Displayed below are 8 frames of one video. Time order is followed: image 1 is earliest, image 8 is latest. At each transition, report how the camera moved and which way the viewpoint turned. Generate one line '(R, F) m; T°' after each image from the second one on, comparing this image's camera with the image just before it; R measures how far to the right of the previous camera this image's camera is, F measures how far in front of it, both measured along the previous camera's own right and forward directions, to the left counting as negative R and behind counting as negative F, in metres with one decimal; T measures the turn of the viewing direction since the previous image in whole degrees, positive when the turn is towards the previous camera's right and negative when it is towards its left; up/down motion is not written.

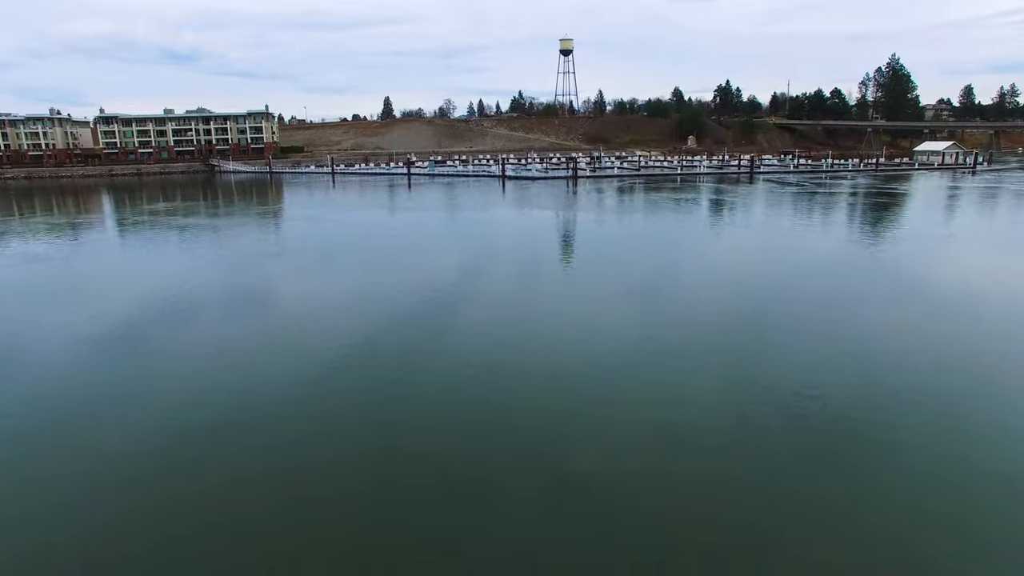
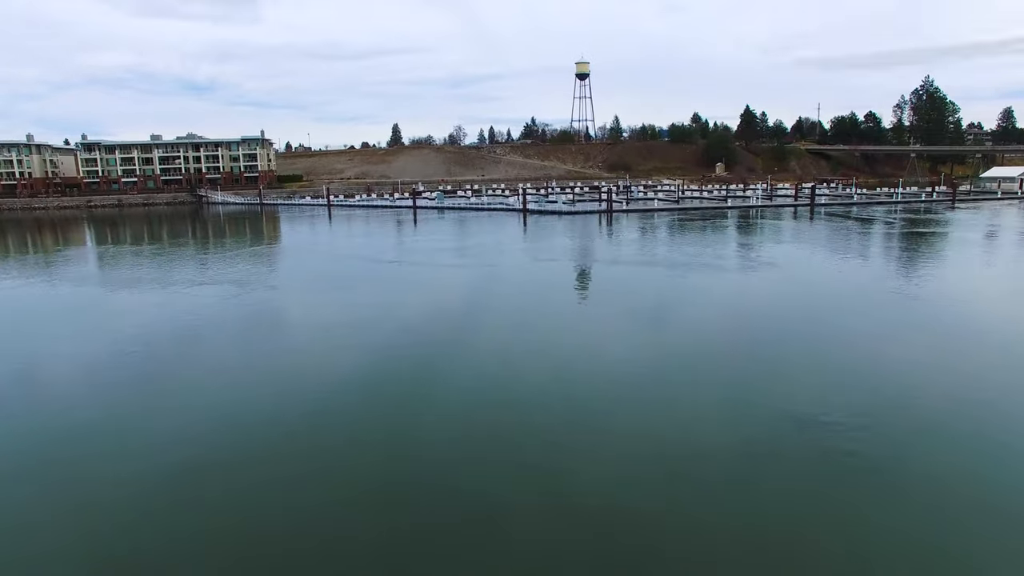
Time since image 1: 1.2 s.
(-0.2, +2.1) m; -1°
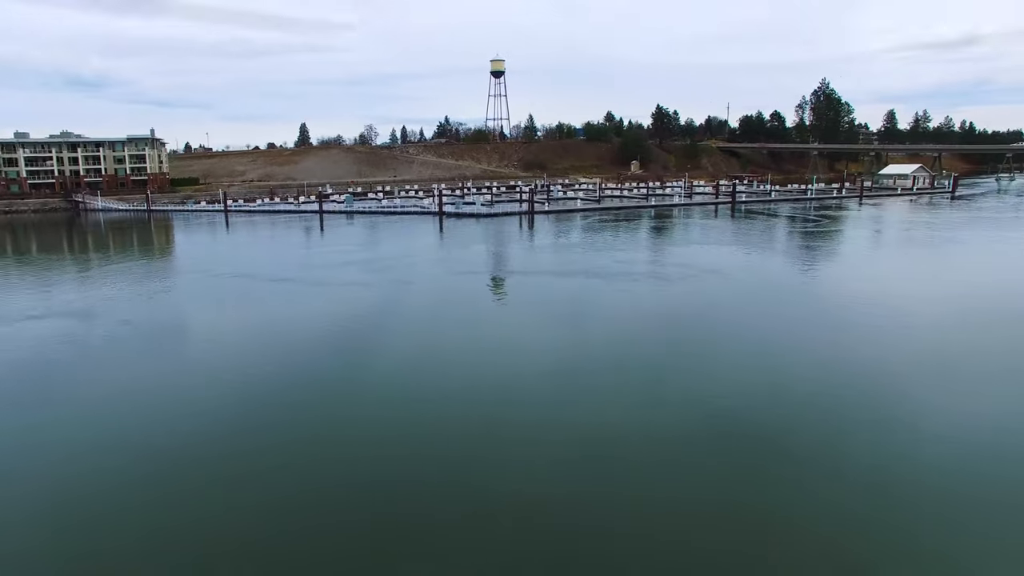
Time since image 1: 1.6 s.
(+0.1, +0.6) m; +7°
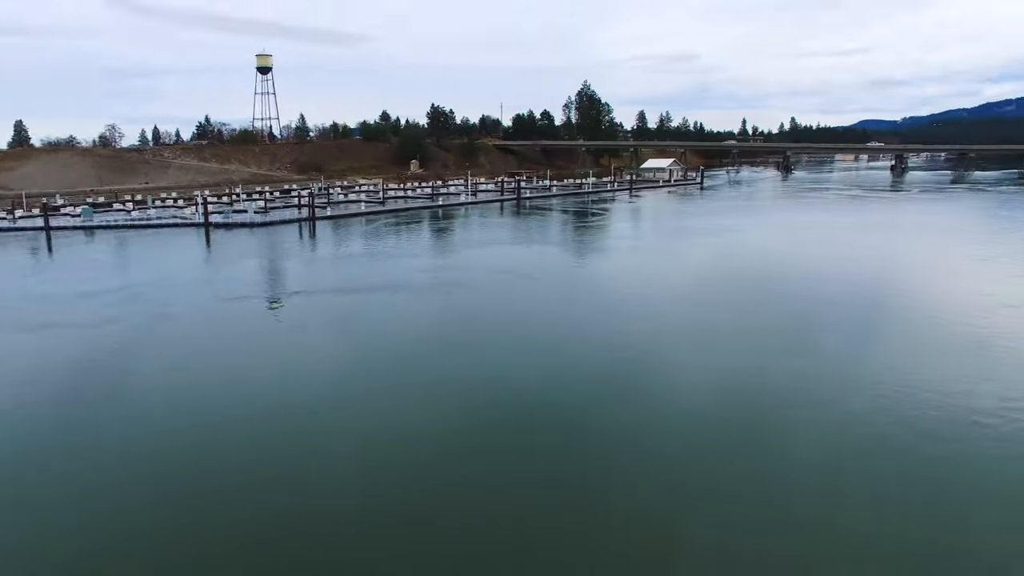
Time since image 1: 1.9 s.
(+0.2, +0.2) m; +18°
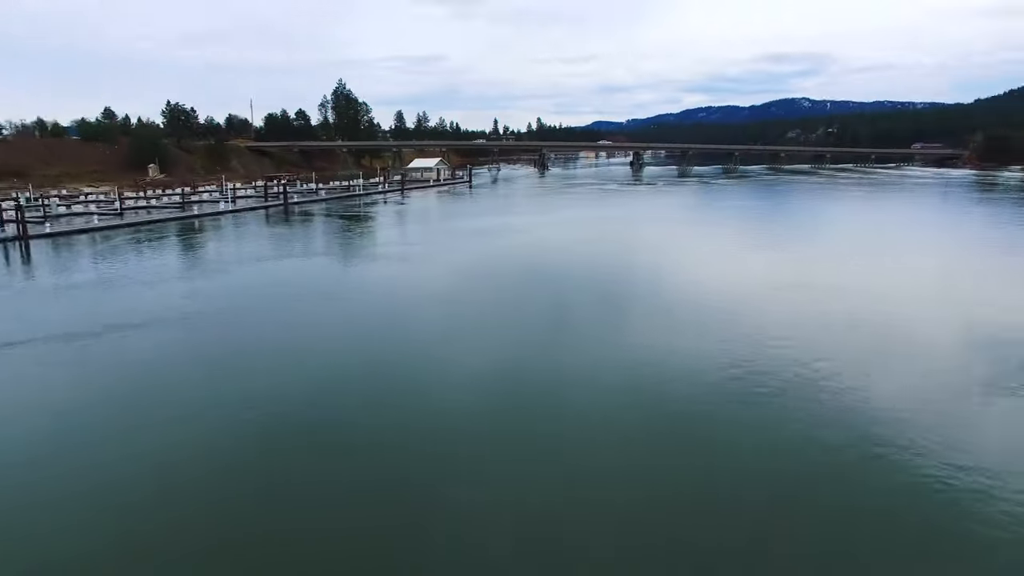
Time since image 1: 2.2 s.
(-0.1, -0.2) m; +21°
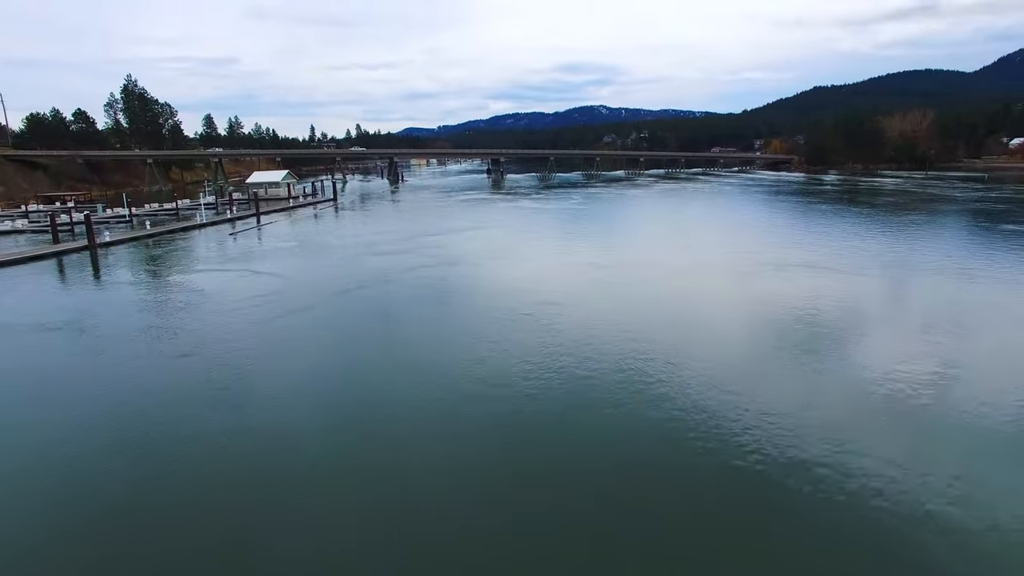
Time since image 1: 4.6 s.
(-0.8, +1.6) m; +16°
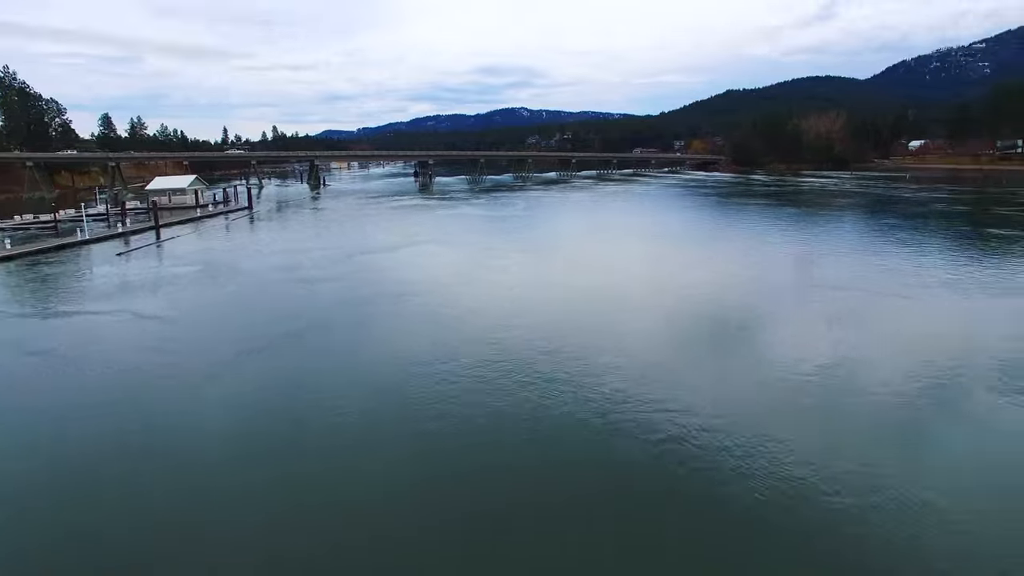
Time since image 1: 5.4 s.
(-0.2, +0.6) m; +7°
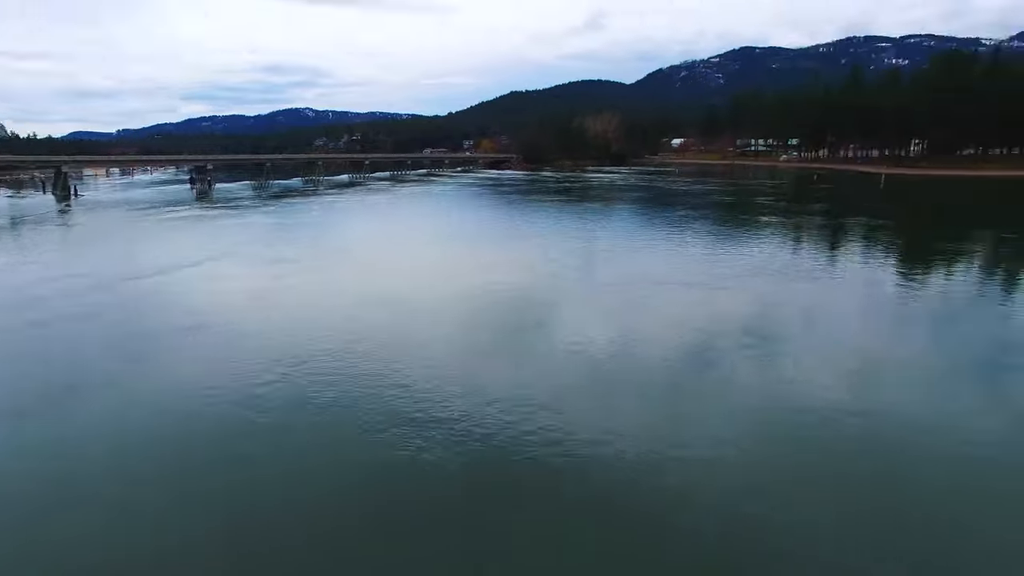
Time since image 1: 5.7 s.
(0.0, +0.3) m; +18°
